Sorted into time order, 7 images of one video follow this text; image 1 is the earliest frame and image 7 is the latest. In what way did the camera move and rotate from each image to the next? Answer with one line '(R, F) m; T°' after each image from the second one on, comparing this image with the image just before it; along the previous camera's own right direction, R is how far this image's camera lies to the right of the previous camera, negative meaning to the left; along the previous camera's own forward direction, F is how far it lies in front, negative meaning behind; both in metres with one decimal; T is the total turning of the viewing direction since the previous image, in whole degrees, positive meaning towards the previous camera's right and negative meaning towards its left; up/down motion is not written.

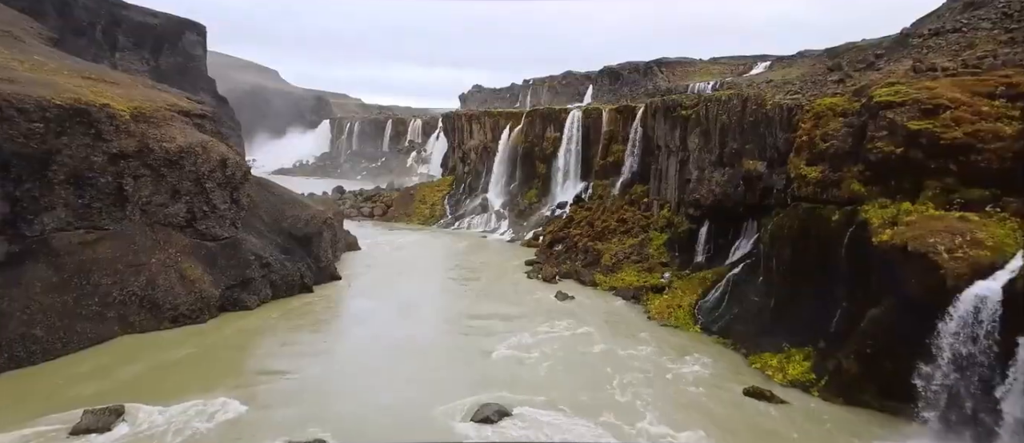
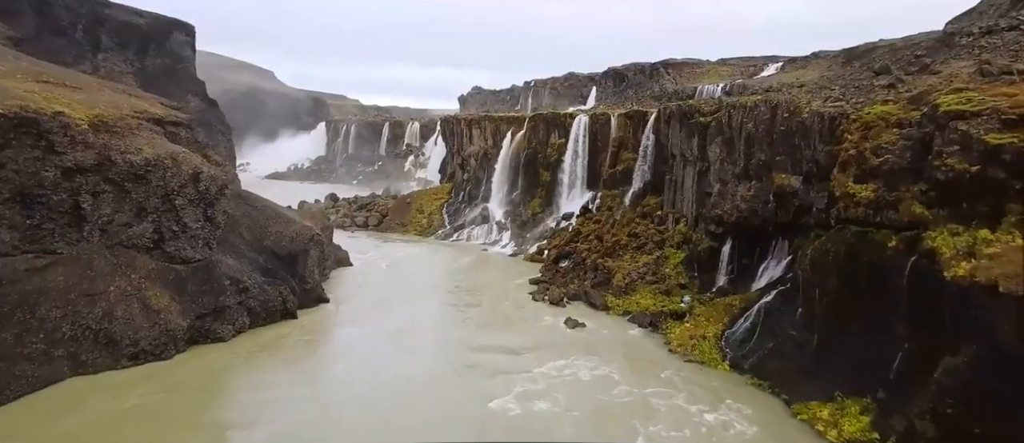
(-0.1, +1.7) m; 0°
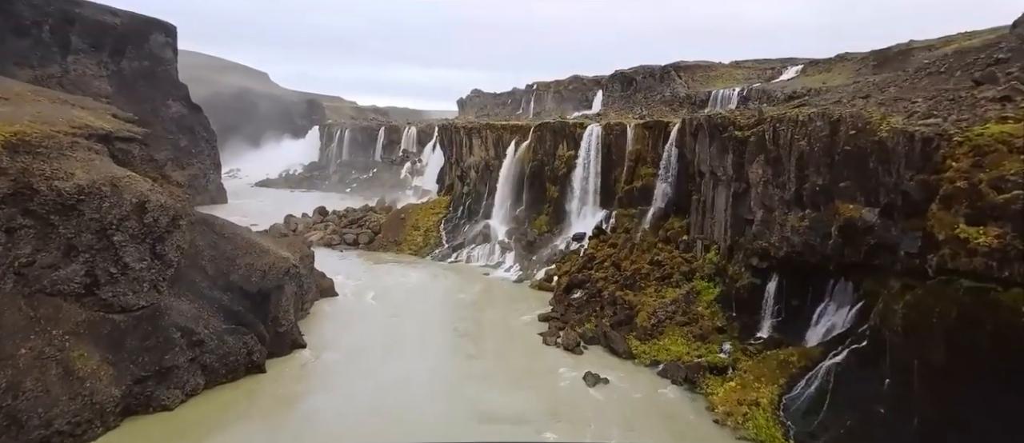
(-0.3, +2.6) m; 0°
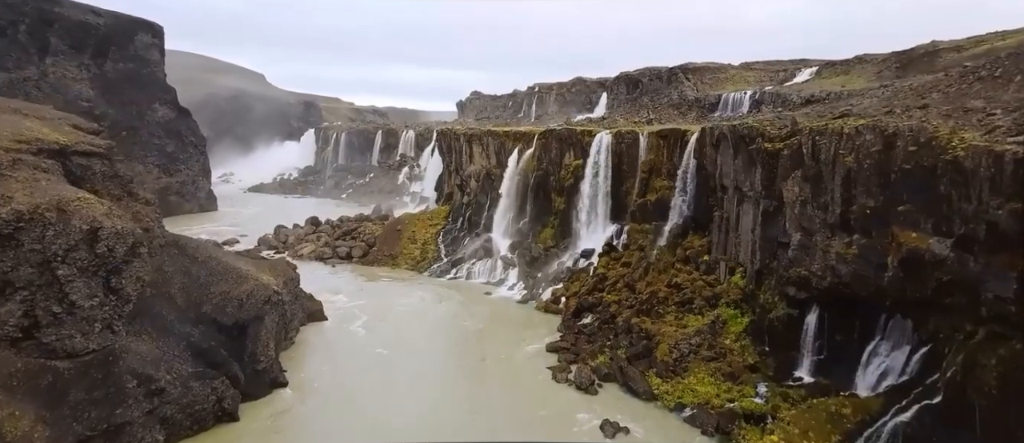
(-0.2, +1.7) m; 0°
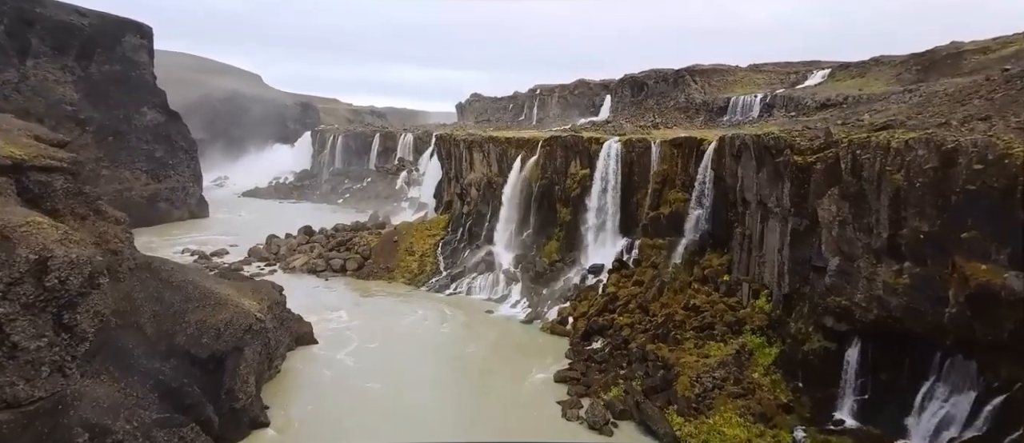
(-0.2, +1.4) m; 0°
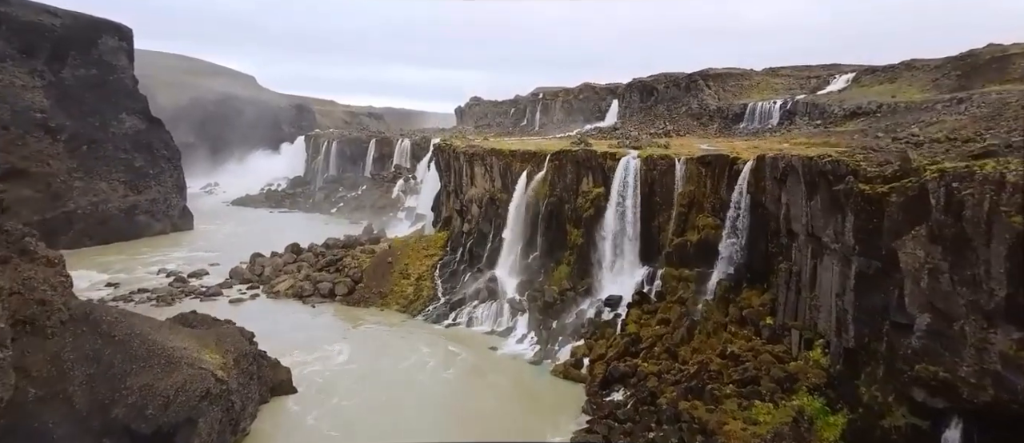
(-0.3, +2.3) m; 0°
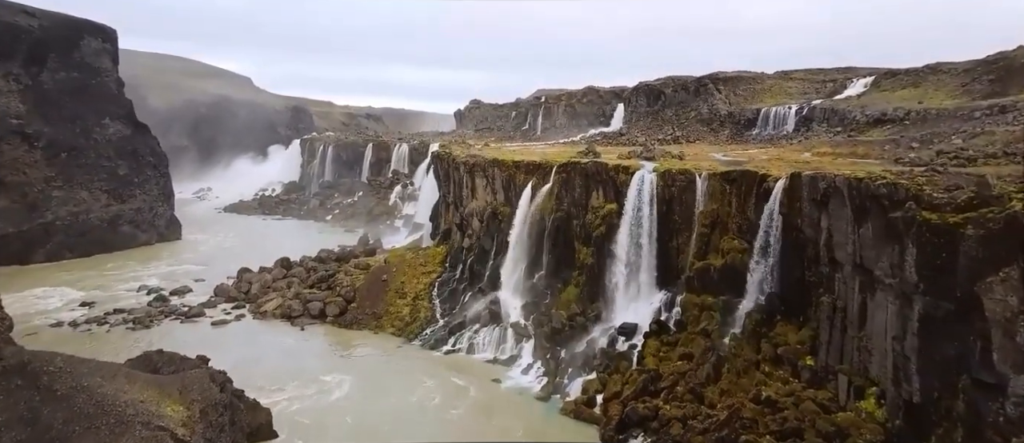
(-0.2, +1.6) m; 0°
